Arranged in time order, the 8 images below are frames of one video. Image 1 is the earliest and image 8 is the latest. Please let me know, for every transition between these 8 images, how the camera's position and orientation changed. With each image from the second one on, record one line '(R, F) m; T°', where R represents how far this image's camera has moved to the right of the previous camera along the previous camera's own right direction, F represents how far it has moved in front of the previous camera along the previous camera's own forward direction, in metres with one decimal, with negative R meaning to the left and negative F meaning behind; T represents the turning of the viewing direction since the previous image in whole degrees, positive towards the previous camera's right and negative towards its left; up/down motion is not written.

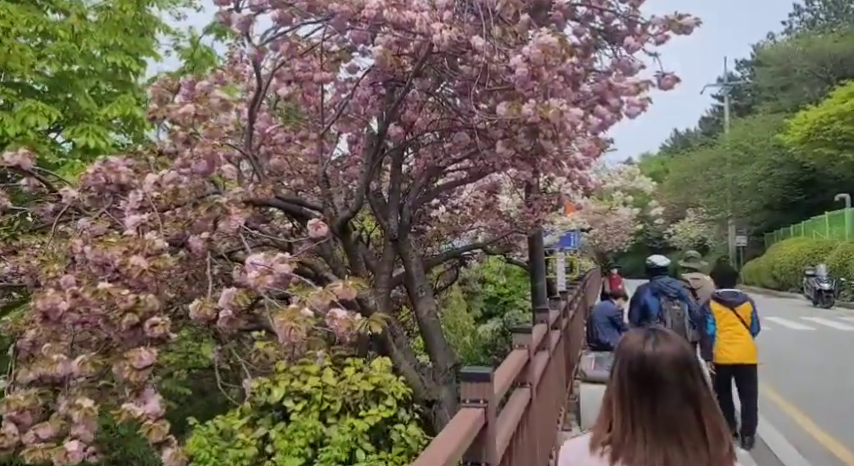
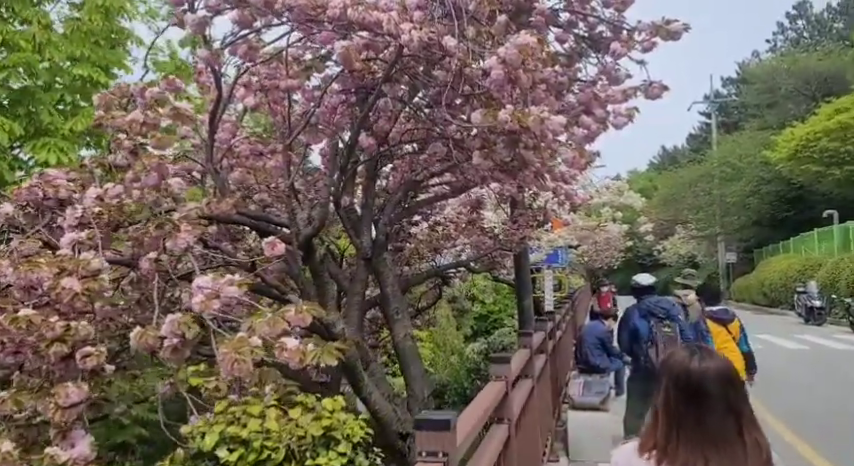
(+0.1, +0.3) m; +1°
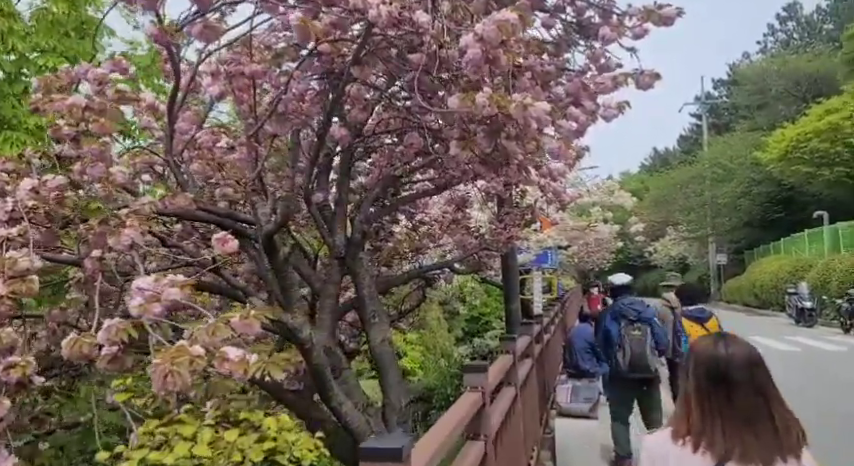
(+0.1, +0.3) m; +1°
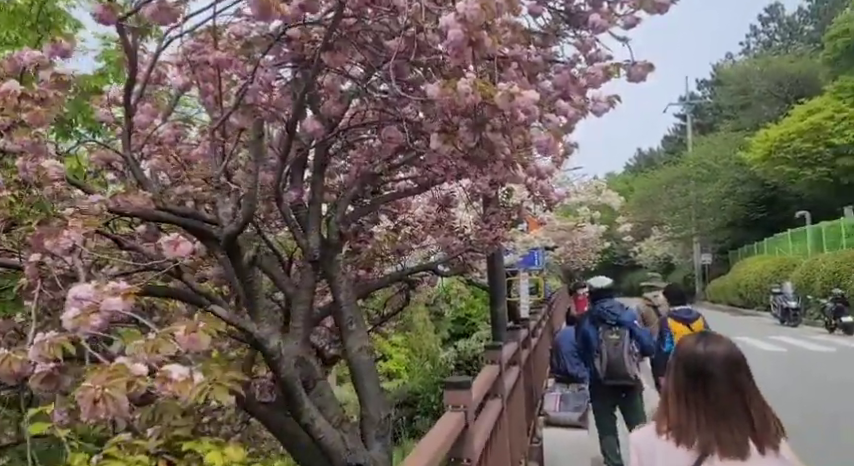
(0.0, +0.3) m; +1°
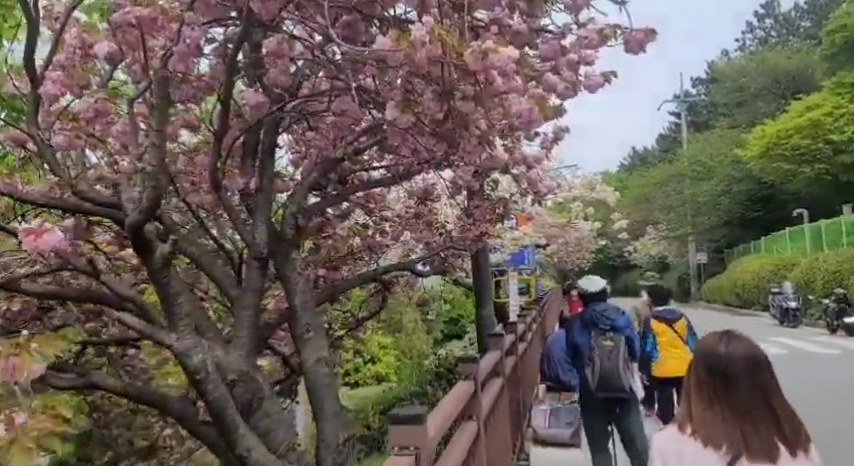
(+0.2, +0.5) m; 0°
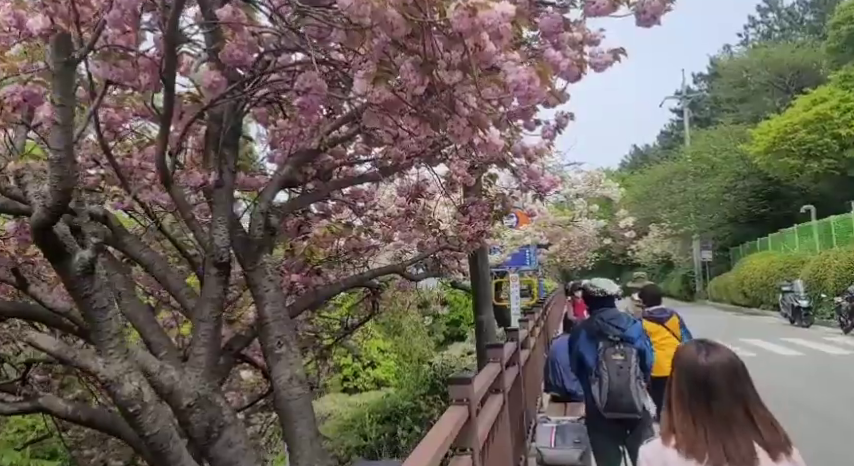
(+0.1, +0.4) m; 0°
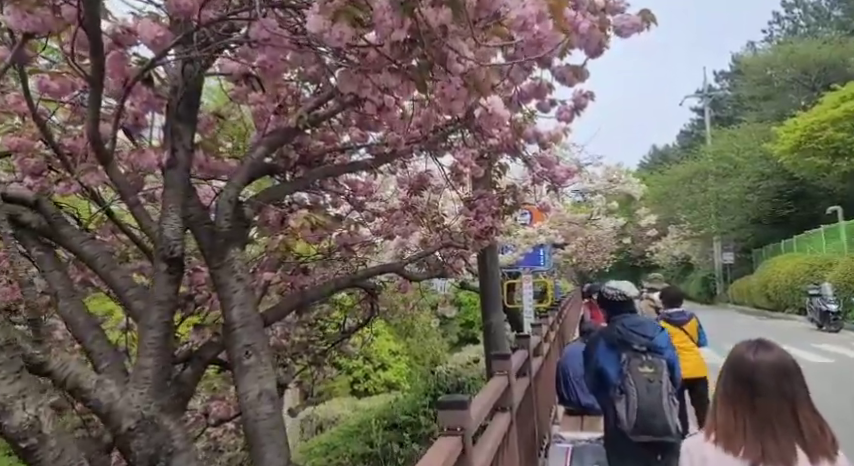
(+0.1, +0.5) m; -1°
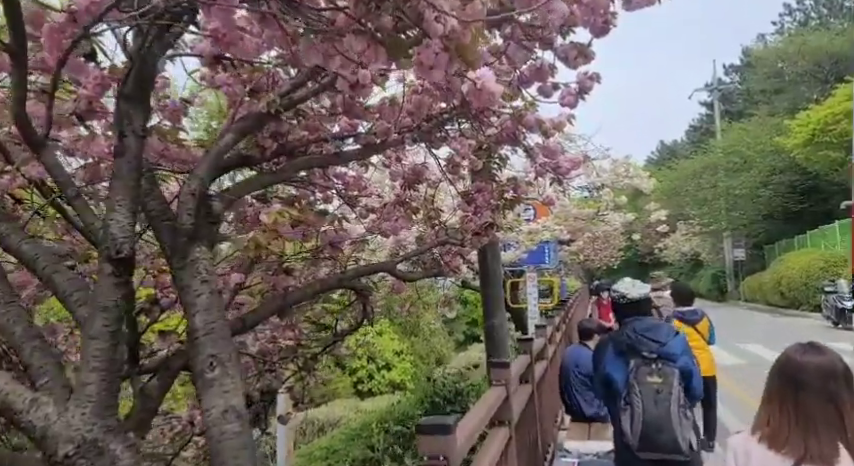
(+0.1, +0.3) m; -1°
